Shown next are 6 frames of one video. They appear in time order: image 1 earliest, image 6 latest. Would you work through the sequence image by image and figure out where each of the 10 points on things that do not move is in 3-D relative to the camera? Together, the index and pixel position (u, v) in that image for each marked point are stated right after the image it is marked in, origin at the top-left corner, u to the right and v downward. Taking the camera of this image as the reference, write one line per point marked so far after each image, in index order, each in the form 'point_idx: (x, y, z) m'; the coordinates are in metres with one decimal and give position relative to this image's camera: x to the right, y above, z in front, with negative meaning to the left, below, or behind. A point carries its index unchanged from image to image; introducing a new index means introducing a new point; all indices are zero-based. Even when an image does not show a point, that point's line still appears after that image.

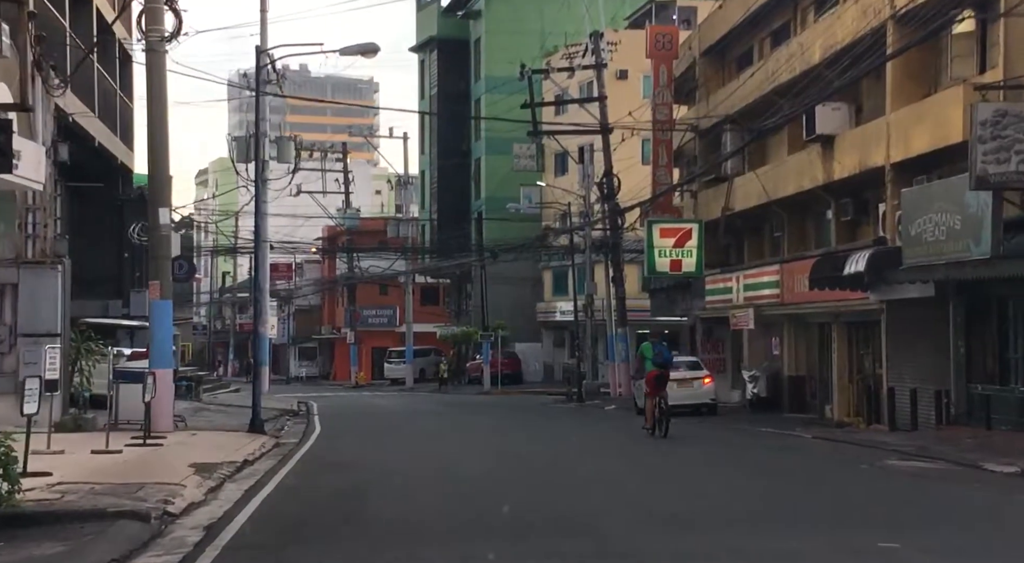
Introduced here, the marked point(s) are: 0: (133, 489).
0: (-3.6, -2.0, +12.7) m
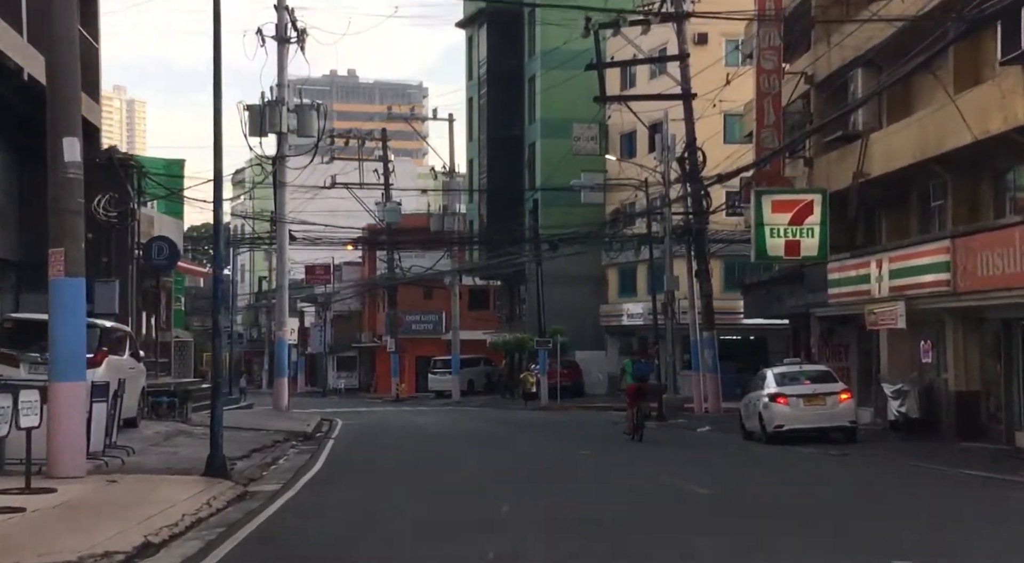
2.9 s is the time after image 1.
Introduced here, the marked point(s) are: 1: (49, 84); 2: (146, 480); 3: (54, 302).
0: (-3.0, -1.5, +5.0) m
1: (-5.3, +2.2, +15.5) m
2: (-4.1, -2.2, +15.2) m
3: (-5.2, -0.2, +15.2) m
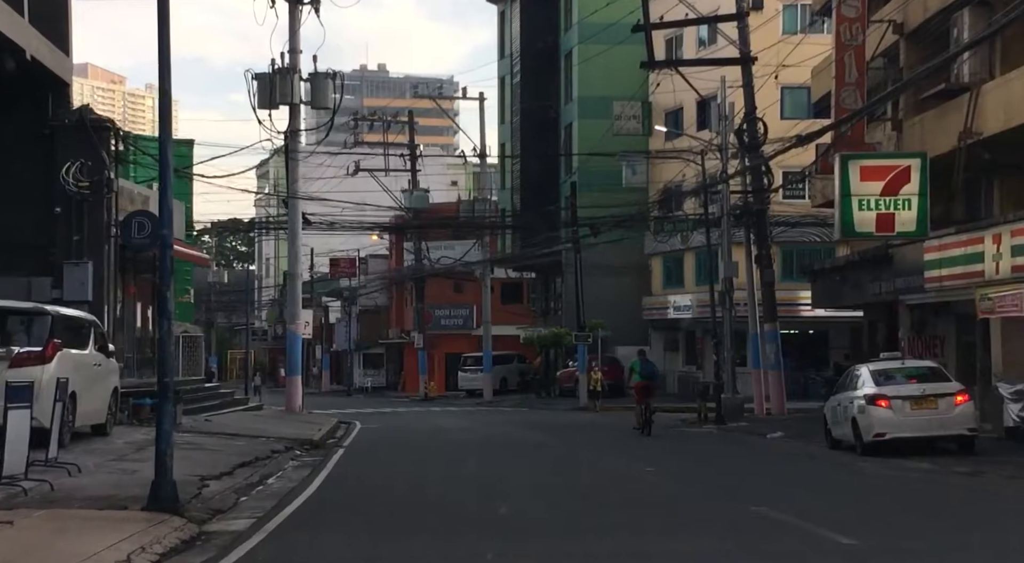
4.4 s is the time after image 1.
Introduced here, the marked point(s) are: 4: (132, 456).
0: (-2.8, -1.2, +0.8) m
1: (-4.9, +2.5, +11.3) m
2: (-3.7, -1.9, +11.1) m
3: (-4.7, +0.1, +11.1) m
4: (-5.2, -2.4, +18.5) m
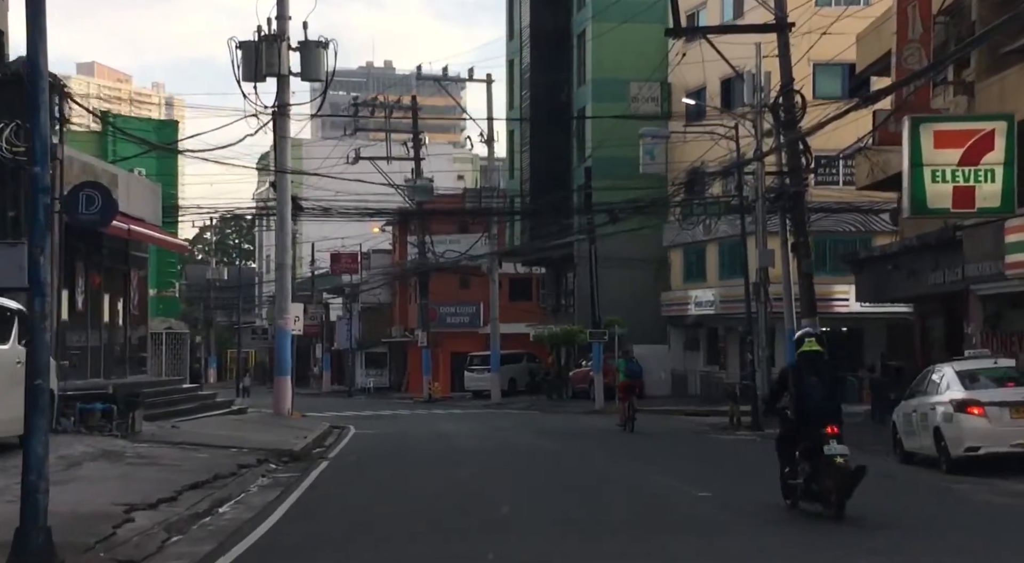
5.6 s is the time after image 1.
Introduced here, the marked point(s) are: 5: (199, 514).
0: (-2.7, -1.0, -2.7) m
1: (-4.7, +2.8, +7.8) m
2: (-3.6, -1.7, +7.5) m
3: (-4.6, +0.3, +7.6) m
4: (-5.1, -2.1, +15.0) m
5: (-3.0, -2.2, +12.9) m
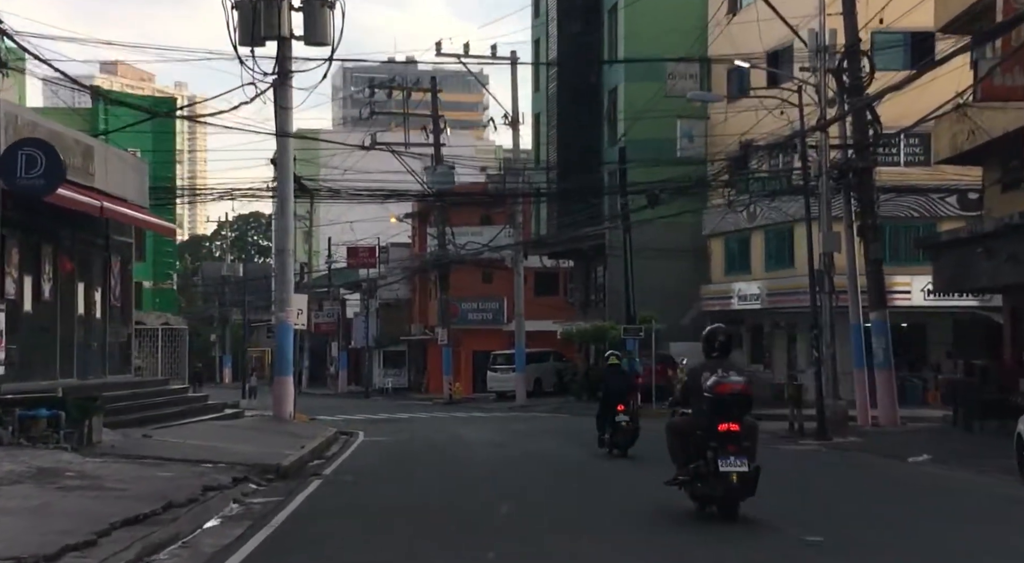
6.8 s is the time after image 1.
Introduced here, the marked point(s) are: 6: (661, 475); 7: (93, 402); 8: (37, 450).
0: (-2.7, -0.7, -6.4) m
1: (-4.5, +3.0, +4.1) m
2: (-3.4, -1.4, +3.9) m
3: (-4.4, +0.6, +3.9) m
4: (-4.7, -1.9, +11.3) m
5: (-2.7, -2.0, +9.2) m
6: (+2.0, -2.8, +18.6) m
7: (-5.6, -1.6, +18.0) m
8: (-5.8, -2.0, +16.4) m
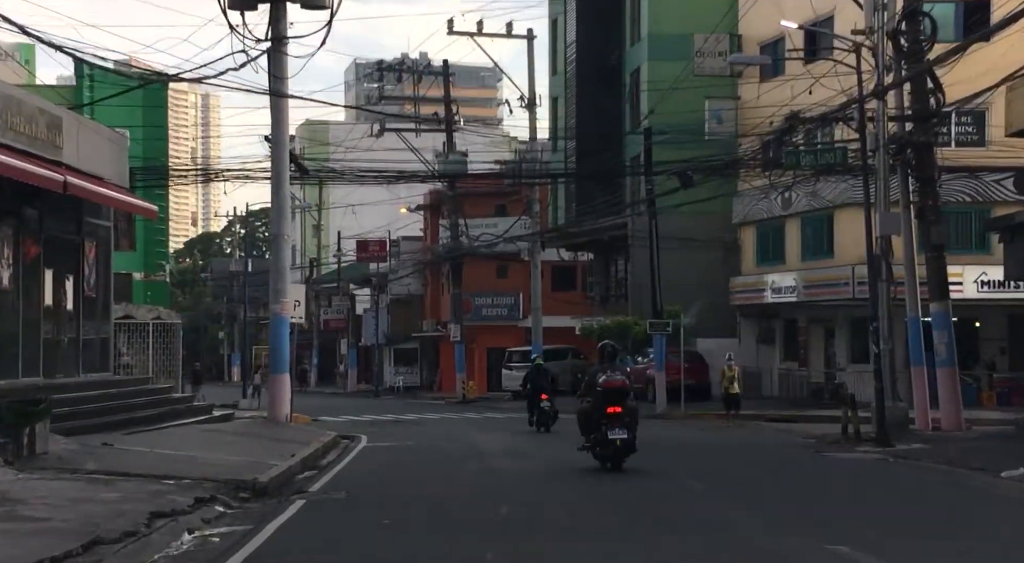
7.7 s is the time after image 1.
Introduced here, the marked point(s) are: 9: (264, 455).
0: (-2.7, -0.5, -9.4) m
1: (-4.4, +3.2, +1.3) m
2: (-3.3, -1.2, +1.0) m
3: (-4.3, +0.8, +1.0) m
4: (-4.5, -1.7, +8.4) m
5: (-2.5, -1.8, +6.3) m
6: (+2.3, -2.6, +15.6) m
7: (-5.3, -1.4, +15.1) m
8: (-5.6, -1.8, +13.5) m
9: (-3.6, -2.5, +19.4) m
